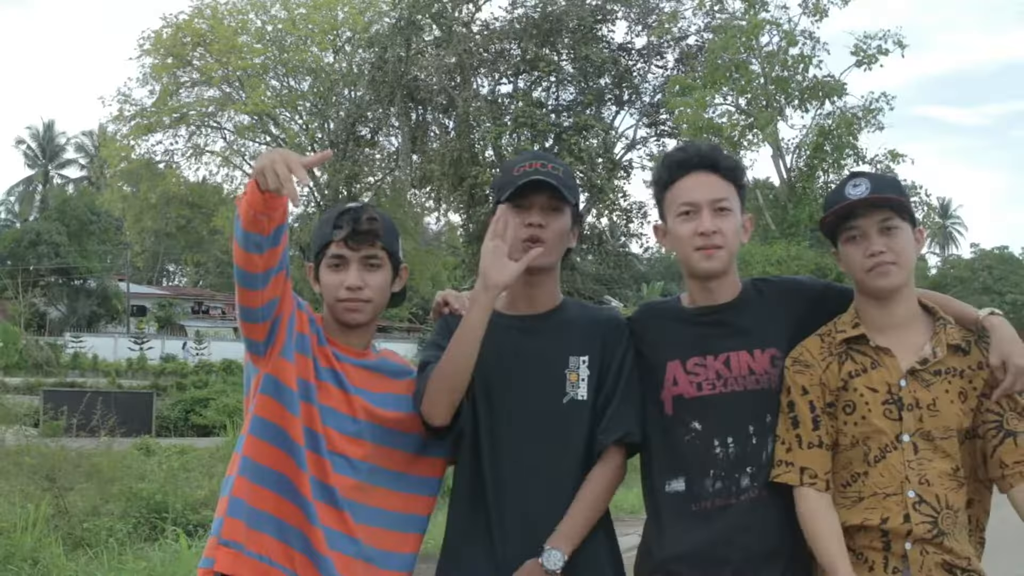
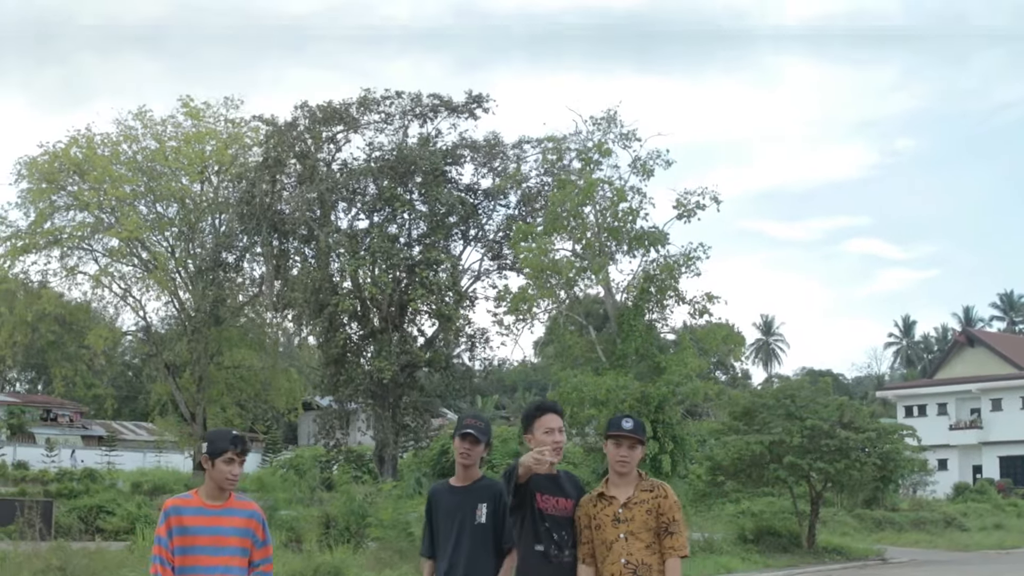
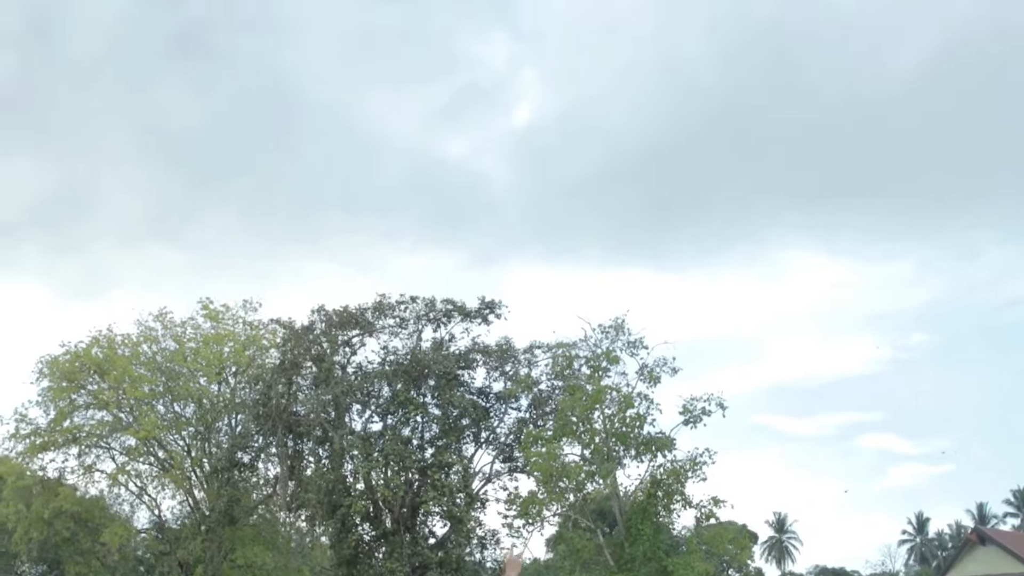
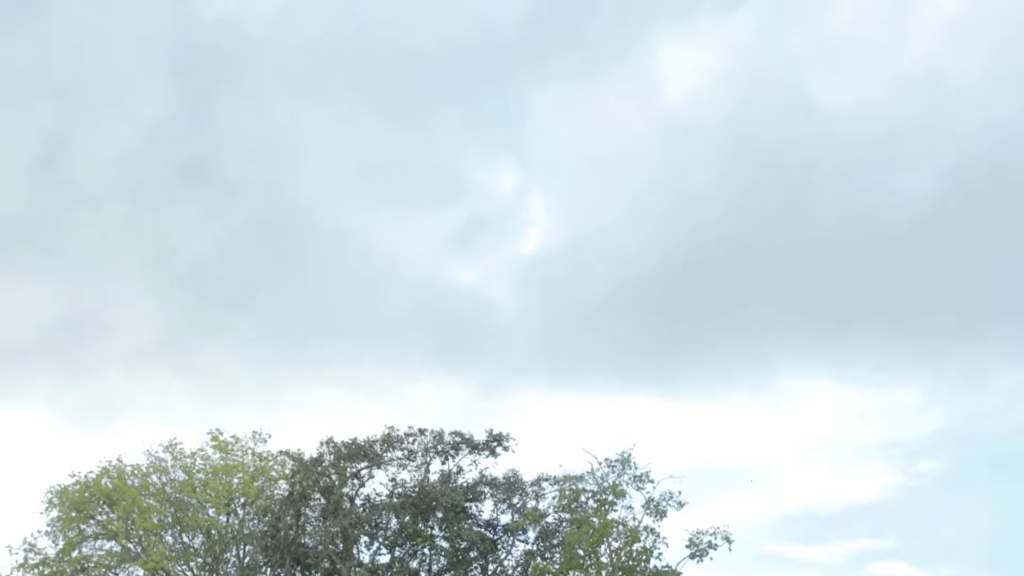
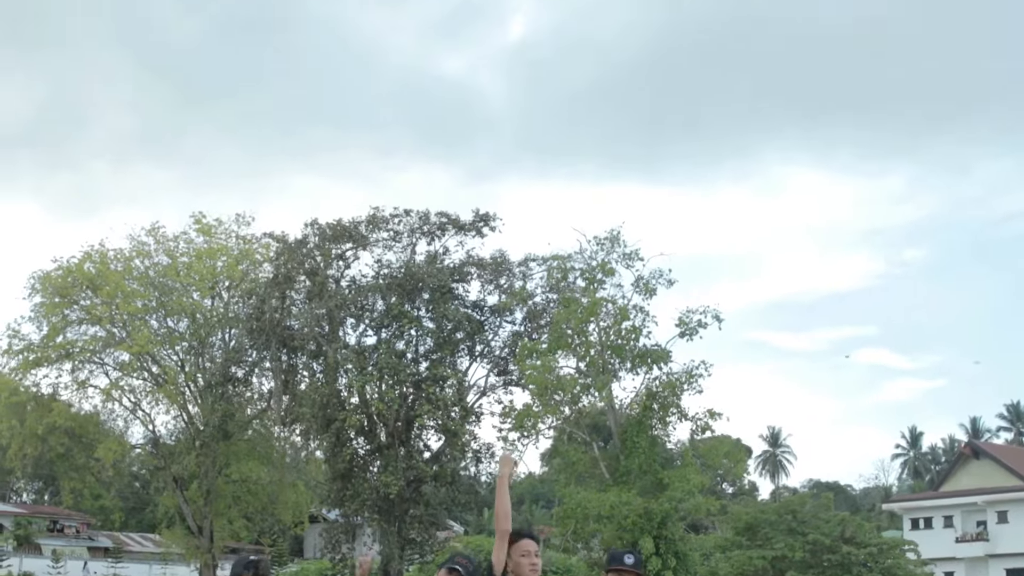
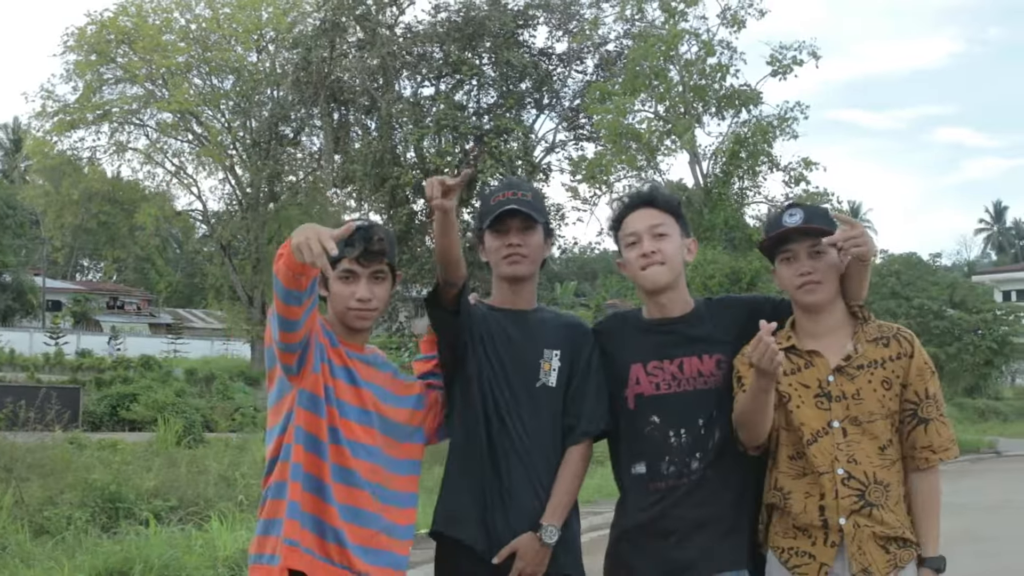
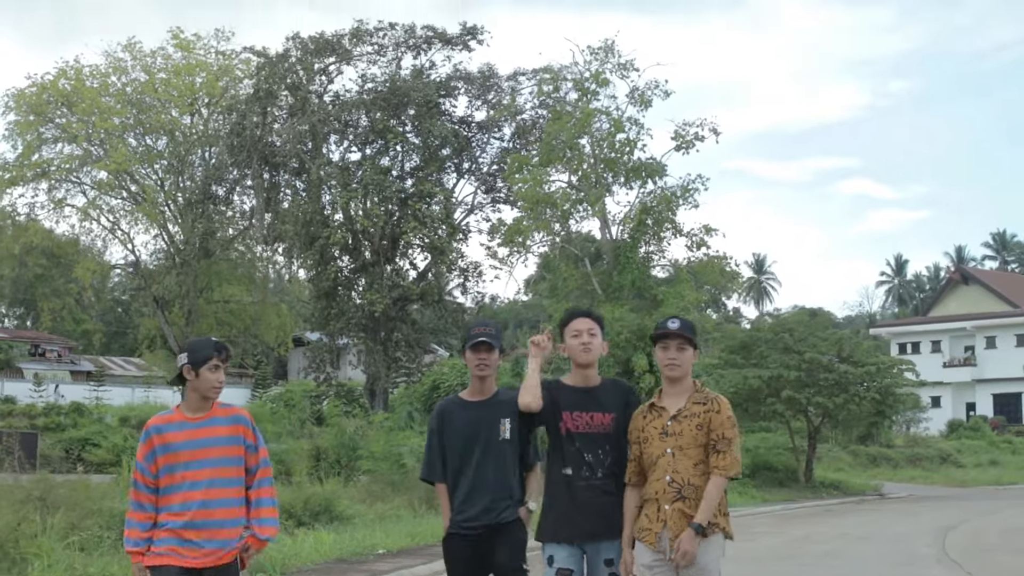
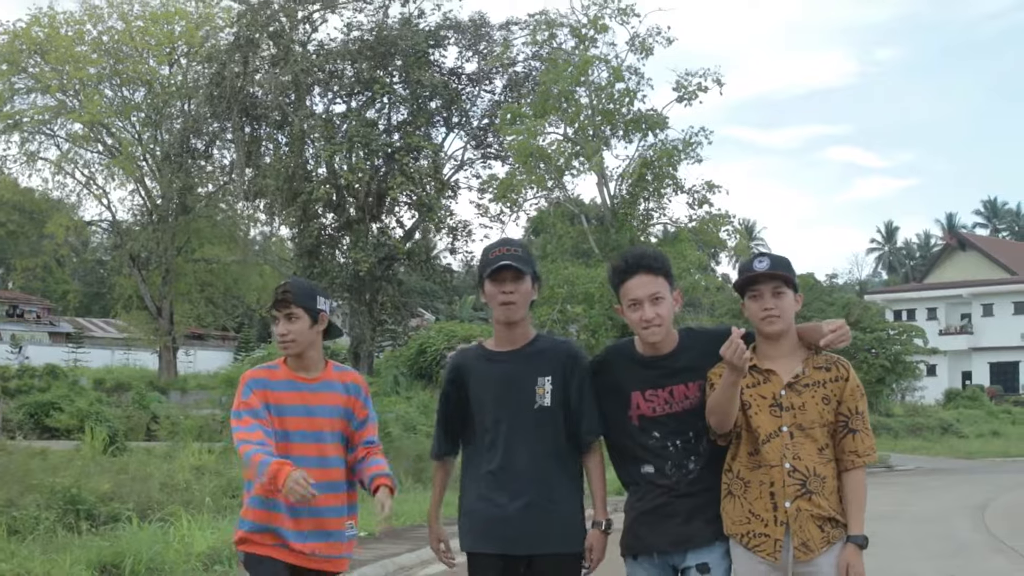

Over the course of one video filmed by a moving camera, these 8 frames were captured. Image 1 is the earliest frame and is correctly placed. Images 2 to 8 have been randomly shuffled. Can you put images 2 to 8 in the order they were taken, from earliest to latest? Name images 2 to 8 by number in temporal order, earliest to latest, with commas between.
6, 8, 7, 2, 5, 3, 4
